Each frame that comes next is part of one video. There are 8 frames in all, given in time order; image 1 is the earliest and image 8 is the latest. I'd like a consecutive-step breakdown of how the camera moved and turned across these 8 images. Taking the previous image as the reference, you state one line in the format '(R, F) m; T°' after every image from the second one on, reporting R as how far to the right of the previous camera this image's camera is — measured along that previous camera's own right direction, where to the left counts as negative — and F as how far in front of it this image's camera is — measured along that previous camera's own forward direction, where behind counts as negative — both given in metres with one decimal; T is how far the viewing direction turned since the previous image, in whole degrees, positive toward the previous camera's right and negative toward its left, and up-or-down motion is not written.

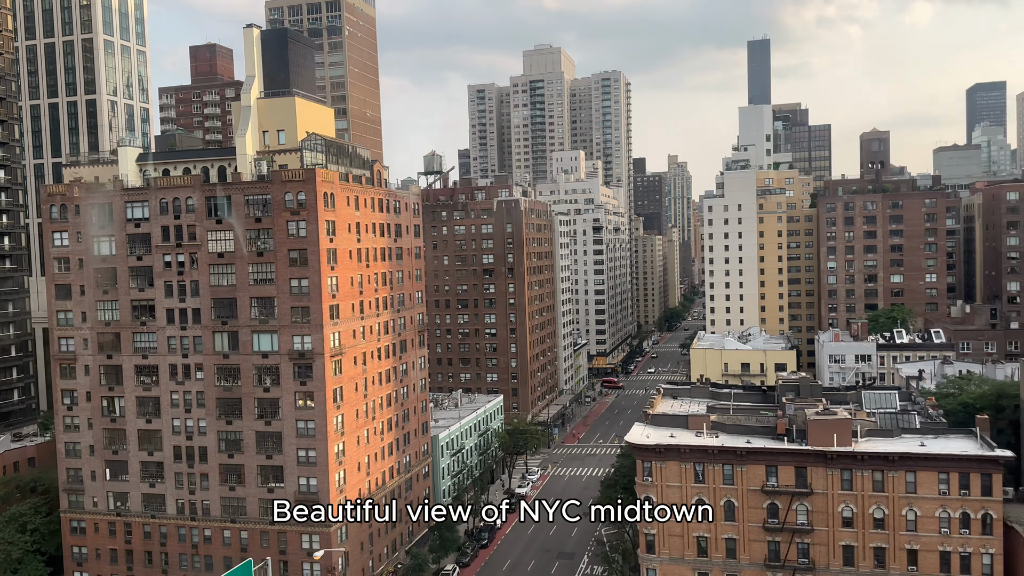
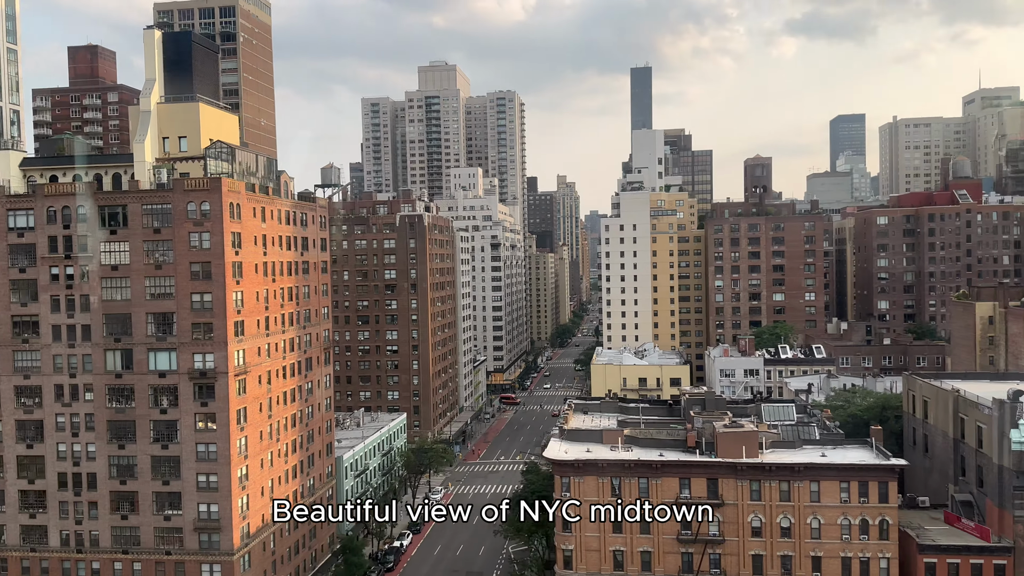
(-2.0, +0.6) m; +8°
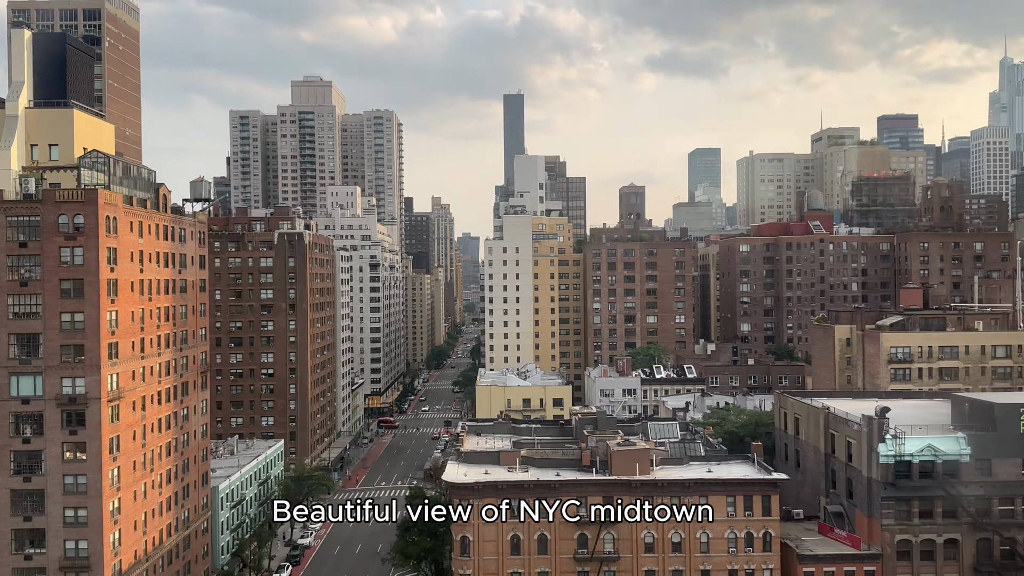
(-2.0, +0.3) m; +9°
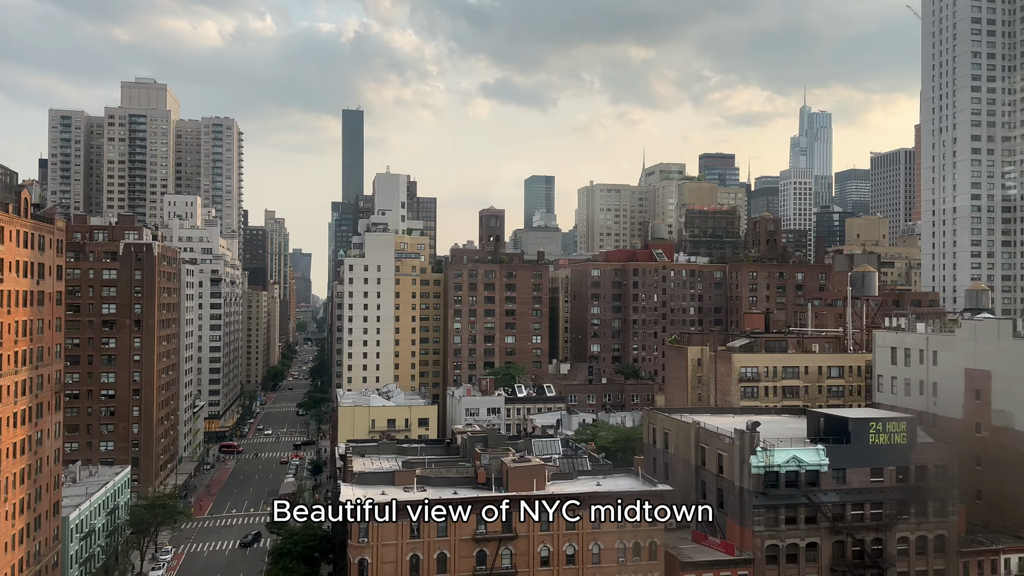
(-5.0, -0.3) m; +12°
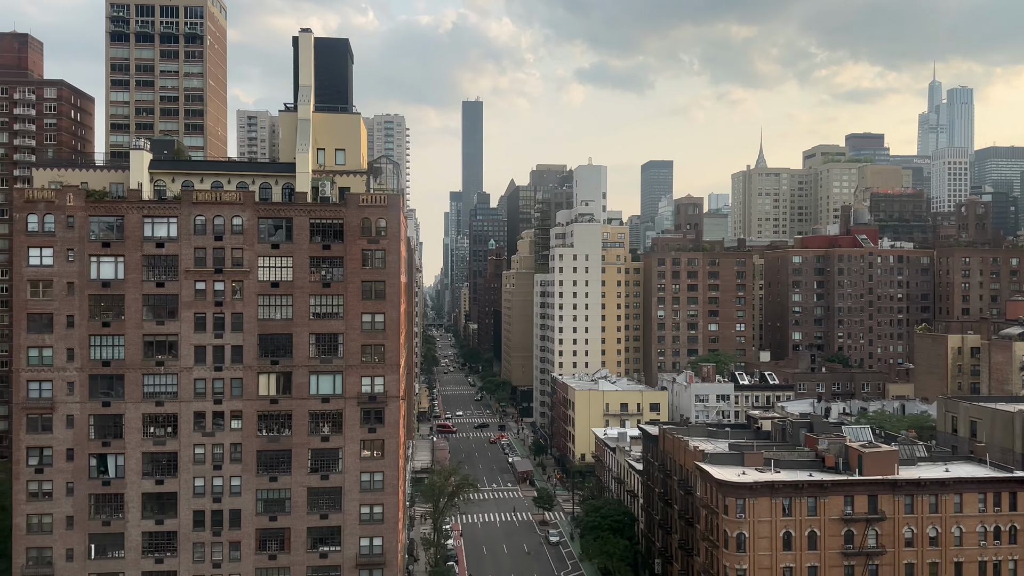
(-18.4, -4.9) m; -7°
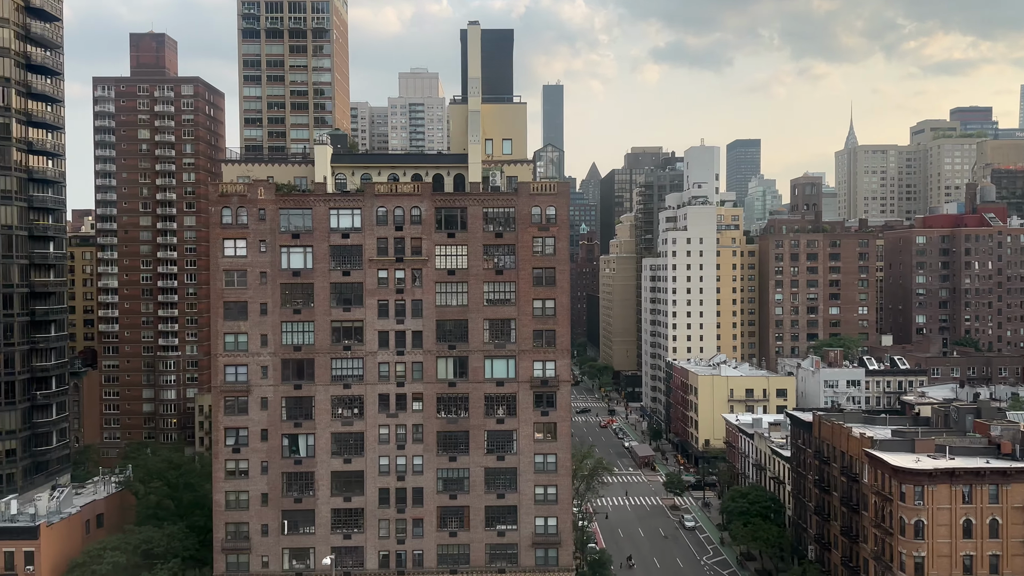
(-6.5, -1.1) m; -5°
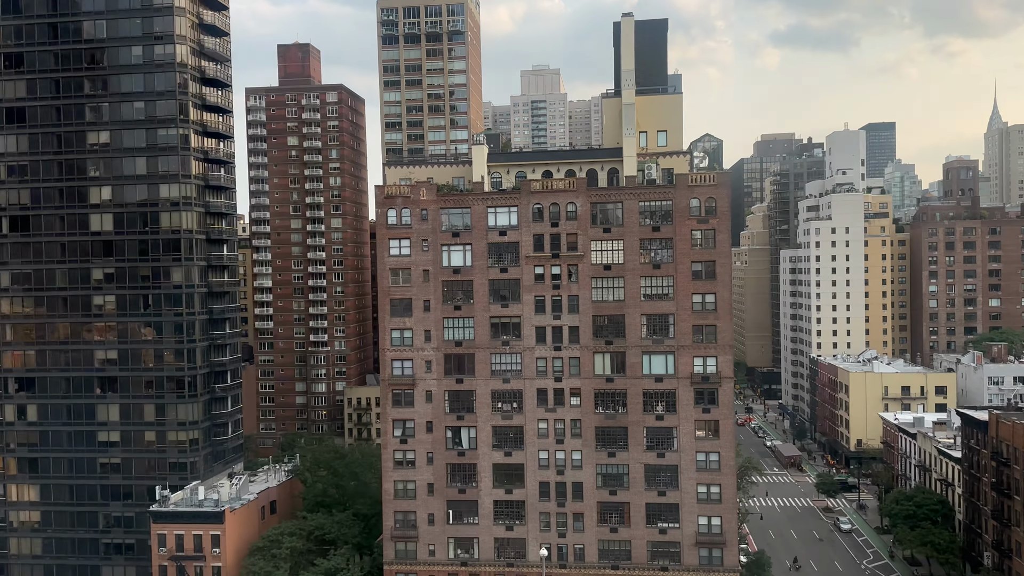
(-2.9, -0.1) m; -8°
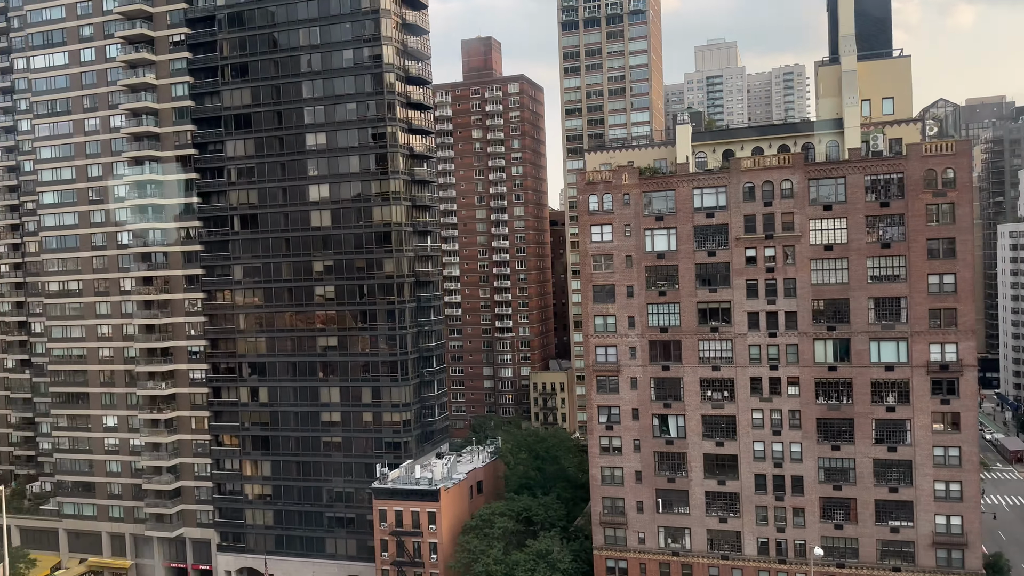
(-3.1, +0.4) m; -11°
